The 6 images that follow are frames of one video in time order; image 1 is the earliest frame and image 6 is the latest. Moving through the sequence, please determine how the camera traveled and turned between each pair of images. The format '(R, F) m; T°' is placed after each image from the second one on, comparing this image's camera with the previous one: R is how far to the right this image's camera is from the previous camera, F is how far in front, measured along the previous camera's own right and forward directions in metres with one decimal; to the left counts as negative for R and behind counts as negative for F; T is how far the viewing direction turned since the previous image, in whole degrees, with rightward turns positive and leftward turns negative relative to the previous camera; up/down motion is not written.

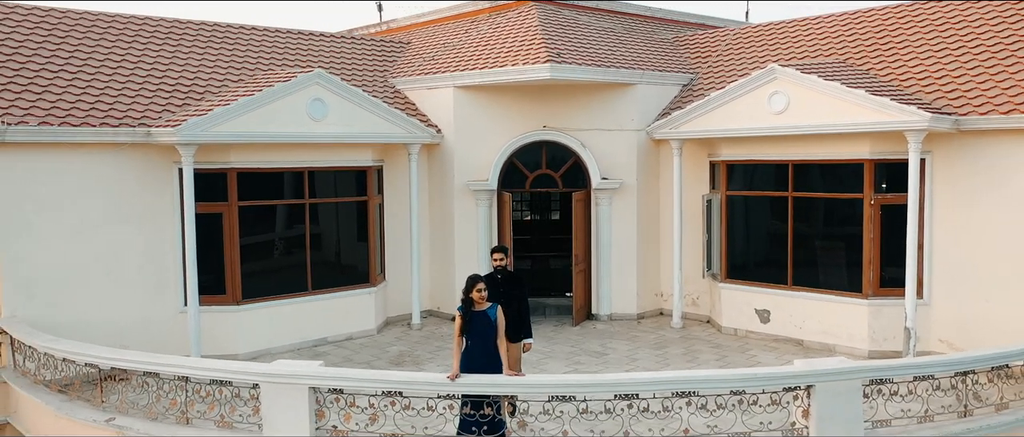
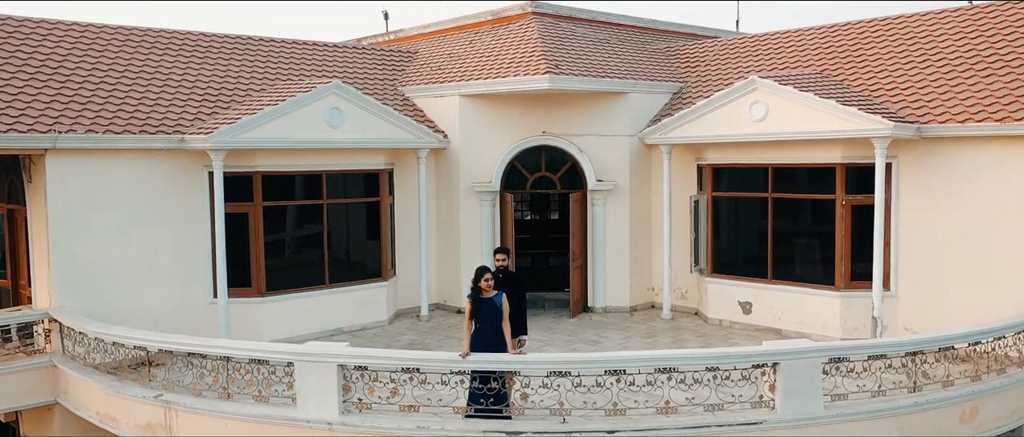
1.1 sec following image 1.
(0.0, -0.8) m; 0°
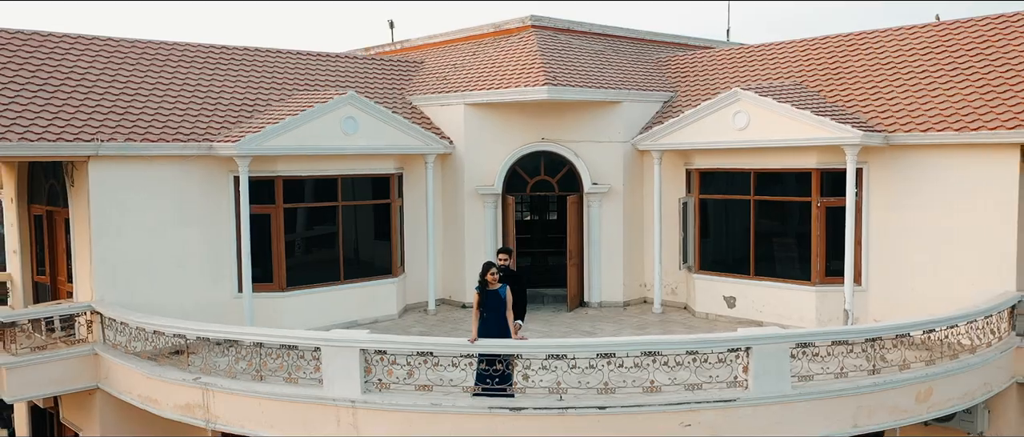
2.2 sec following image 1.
(0.0, -0.8) m; 0°
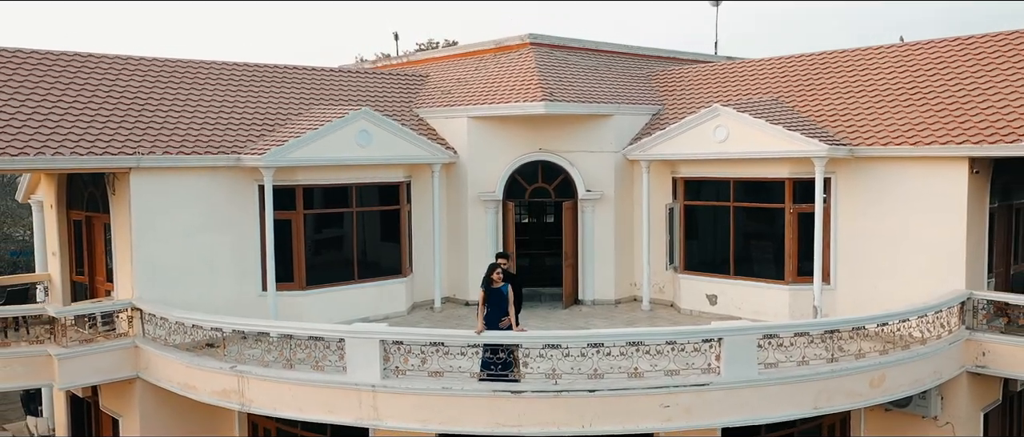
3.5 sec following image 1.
(0.0, -1.0) m; 0°
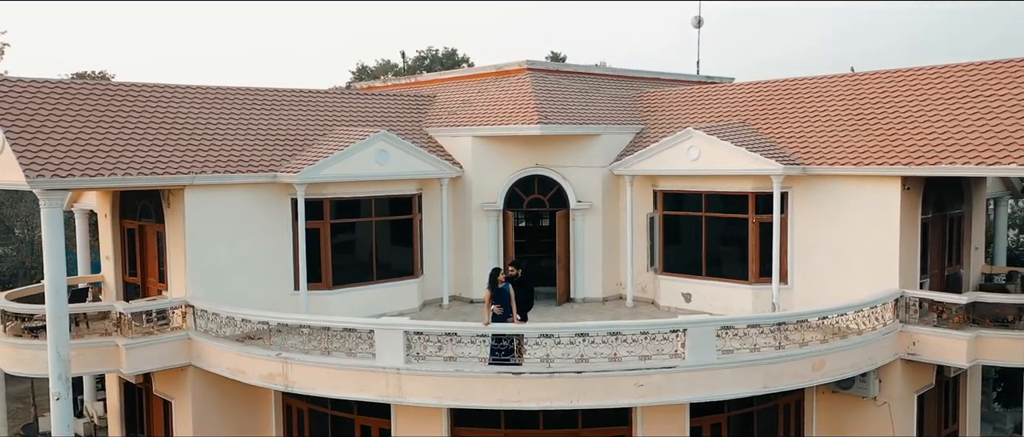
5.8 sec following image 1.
(-0.1, -1.7) m; 0°
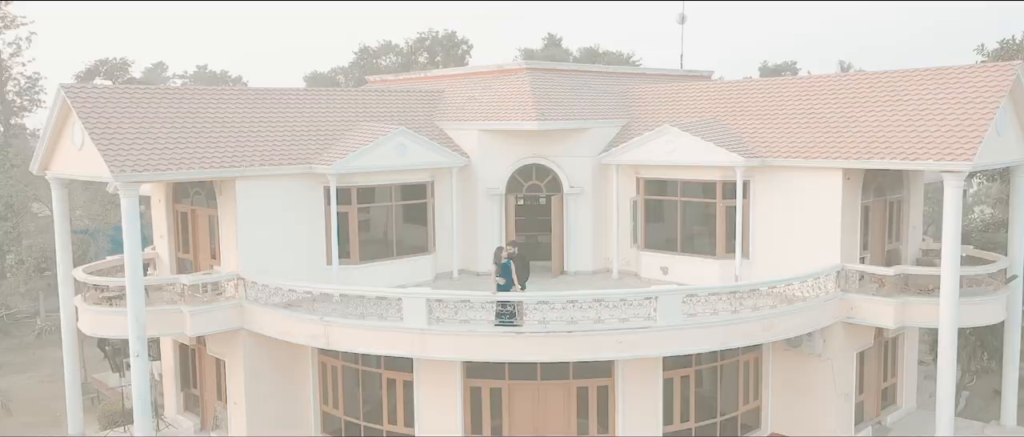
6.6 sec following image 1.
(-0.1, -2.2) m; 0°
